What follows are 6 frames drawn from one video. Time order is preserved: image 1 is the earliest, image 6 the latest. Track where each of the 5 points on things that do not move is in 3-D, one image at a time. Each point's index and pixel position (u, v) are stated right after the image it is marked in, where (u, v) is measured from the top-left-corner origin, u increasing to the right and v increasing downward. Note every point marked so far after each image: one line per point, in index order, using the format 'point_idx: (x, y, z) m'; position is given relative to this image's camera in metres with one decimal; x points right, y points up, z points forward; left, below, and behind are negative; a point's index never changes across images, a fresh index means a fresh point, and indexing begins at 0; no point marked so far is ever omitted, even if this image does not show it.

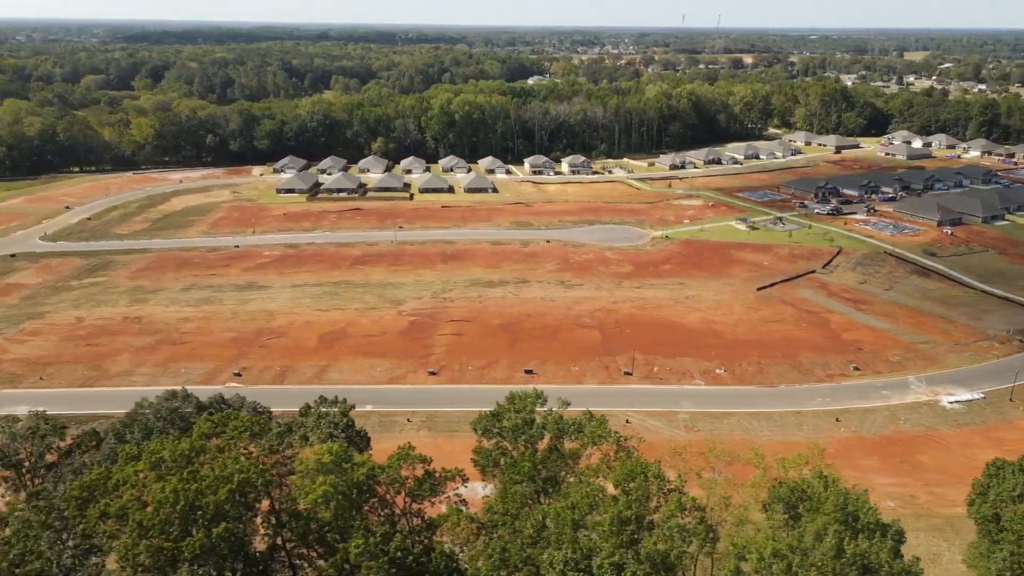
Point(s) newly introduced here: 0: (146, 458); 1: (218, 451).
0: (-6.3, -3.0, +12.5) m
1: (-5.1, -2.9, +12.4) m
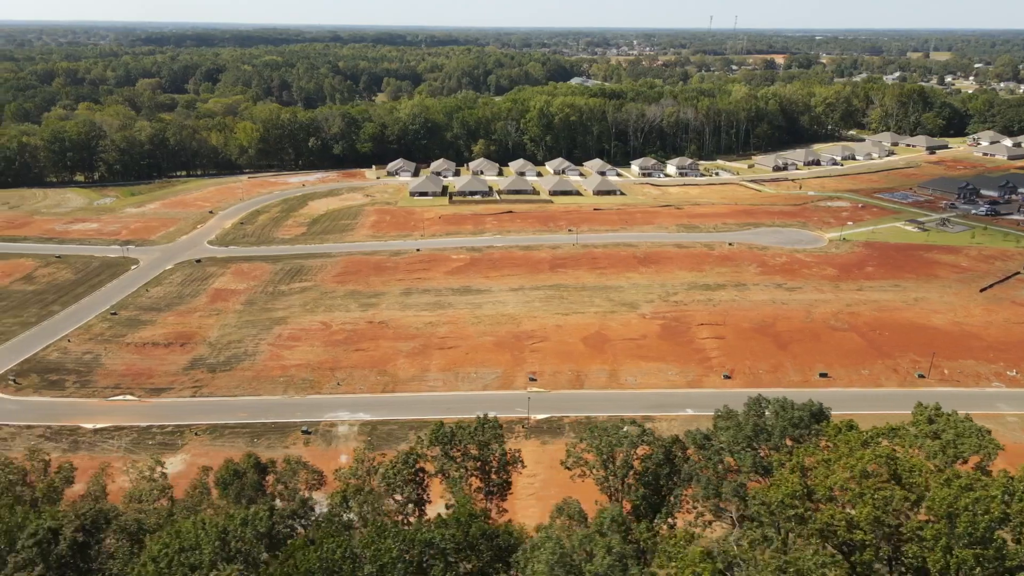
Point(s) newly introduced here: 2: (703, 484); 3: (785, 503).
0: (+5.6, -3.1, +12.5) m
1: (+6.8, -3.0, +12.4) m
2: (+3.6, -3.7, +13.3) m
3: (+4.6, -3.6, +12.0) m
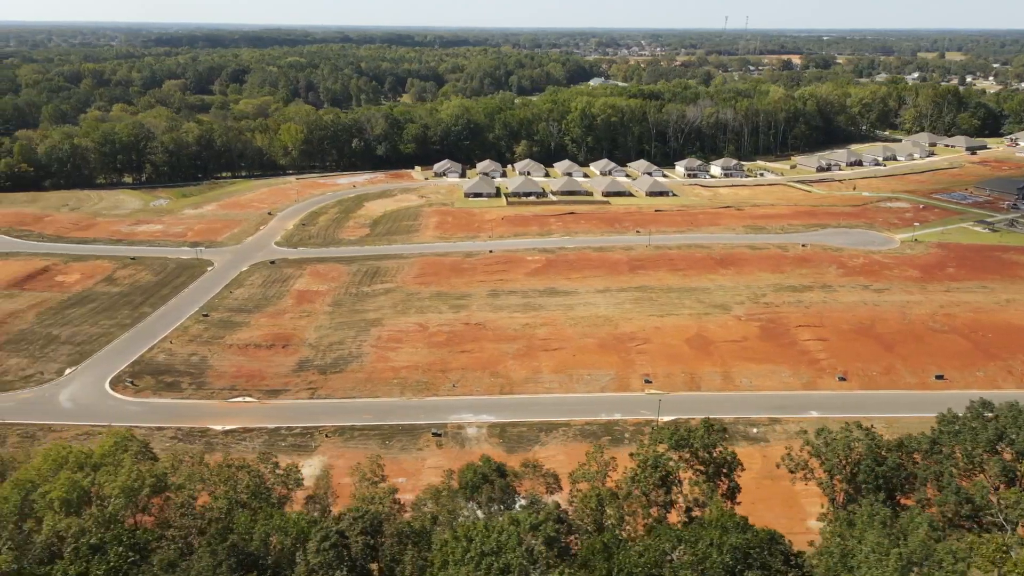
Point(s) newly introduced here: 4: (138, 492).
0: (+10.1, -3.2, +12.5) m
1: (+11.3, -3.1, +12.4) m
2: (+8.1, -3.7, +13.3) m
3: (+9.1, -3.7, +12.0) m
4: (-6.8, -3.7, +13.0) m
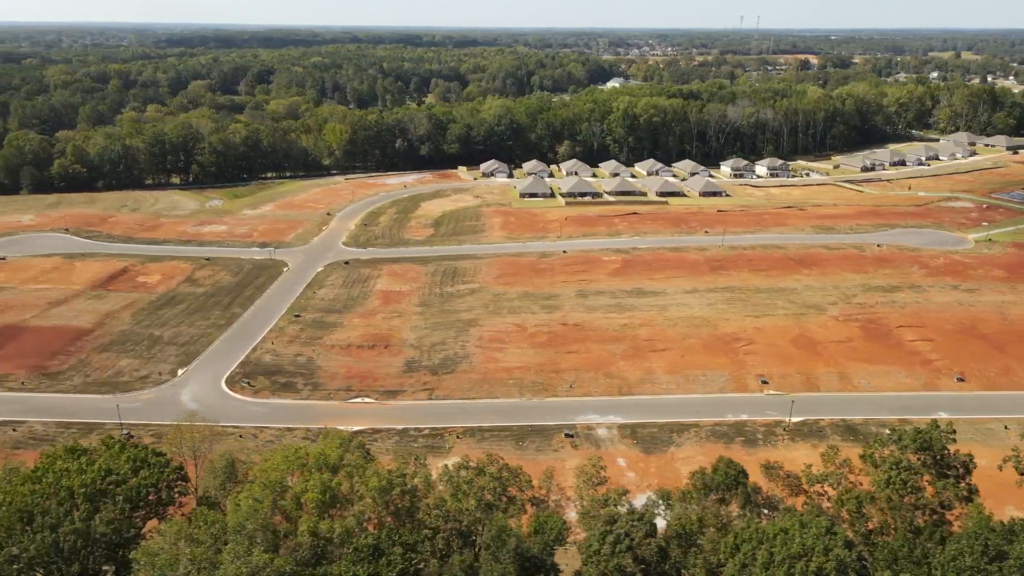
0: (+14.6, -3.2, +12.4) m
1: (+15.8, -3.1, +12.3) m
2: (+12.6, -3.8, +13.2) m
3: (+13.6, -3.7, +11.9) m
4: (-2.2, -3.7, +12.9) m
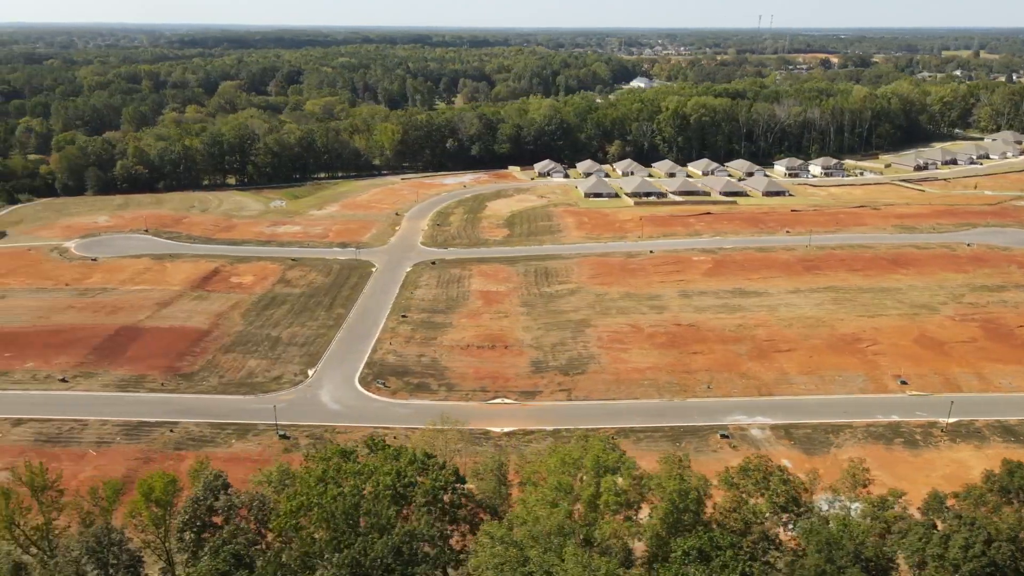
0: (+19.9, -3.2, +12.2) m
1: (+21.1, -3.1, +12.1) m
2: (+17.9, -3.8, +13.0) m
3: (+18.9, -3.7, +11.7) m
4: (+3.1, -3.7, +12.8) m
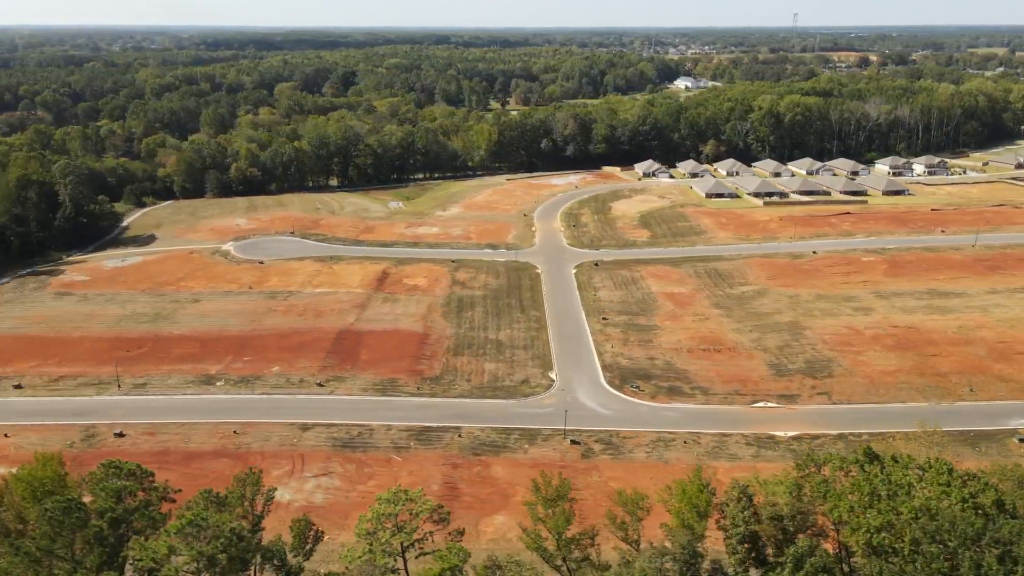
0: (+29.7, -3.2, +11.5) m
1: (+30.9, -3.1, +11.4) m
2: (+27.7, -3.8, +12.3) m
3: (+28.7, -3.7, +11.0) m
4: (+12.8, -3.8, +12.4) m
